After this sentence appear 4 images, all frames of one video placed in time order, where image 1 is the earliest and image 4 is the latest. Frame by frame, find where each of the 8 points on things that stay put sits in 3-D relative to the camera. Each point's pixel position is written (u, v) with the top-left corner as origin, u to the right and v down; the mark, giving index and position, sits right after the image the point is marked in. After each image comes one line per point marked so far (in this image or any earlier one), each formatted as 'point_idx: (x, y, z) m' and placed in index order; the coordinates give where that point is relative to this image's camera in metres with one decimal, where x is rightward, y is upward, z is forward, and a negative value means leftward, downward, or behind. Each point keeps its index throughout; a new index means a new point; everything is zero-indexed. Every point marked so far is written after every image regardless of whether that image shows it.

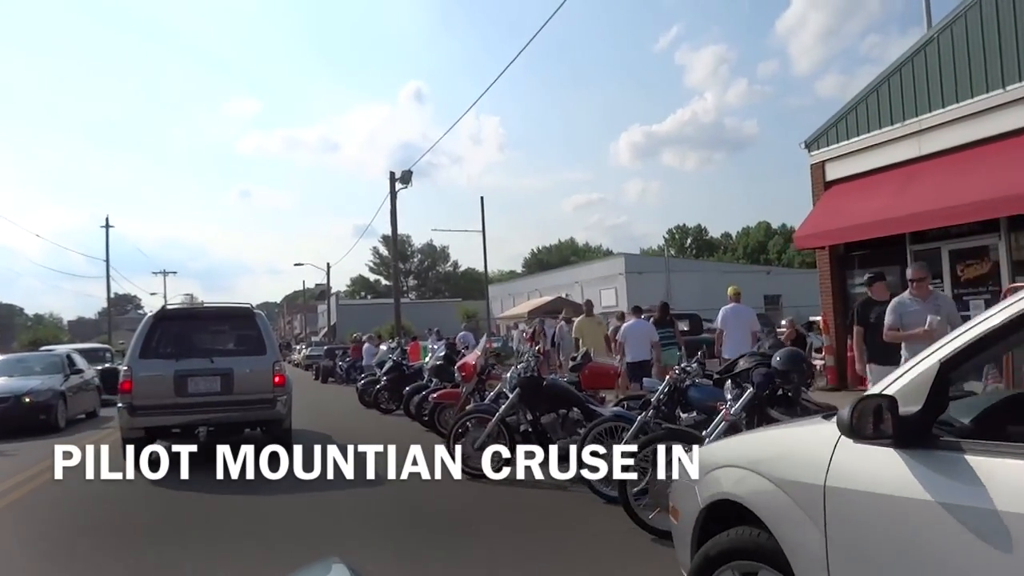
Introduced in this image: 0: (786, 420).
0: (+1.6, -0.8, +5.2) m
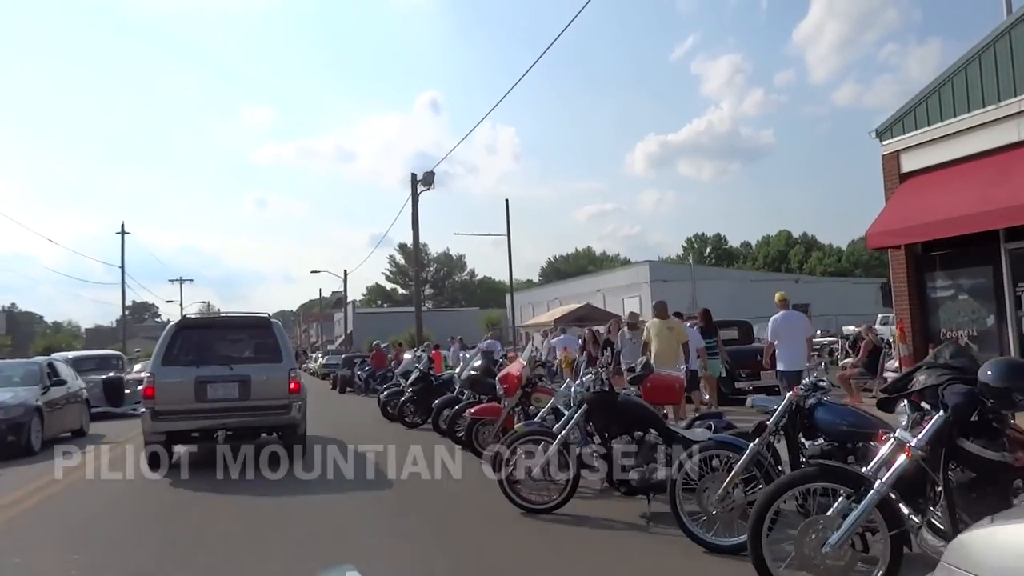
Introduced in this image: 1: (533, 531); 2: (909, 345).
0: (+2.0, -0.7, +3.8) m
1: (+0.2, -1.8, +6.5) m
2: (+5.9, -0.8, +13.2) m
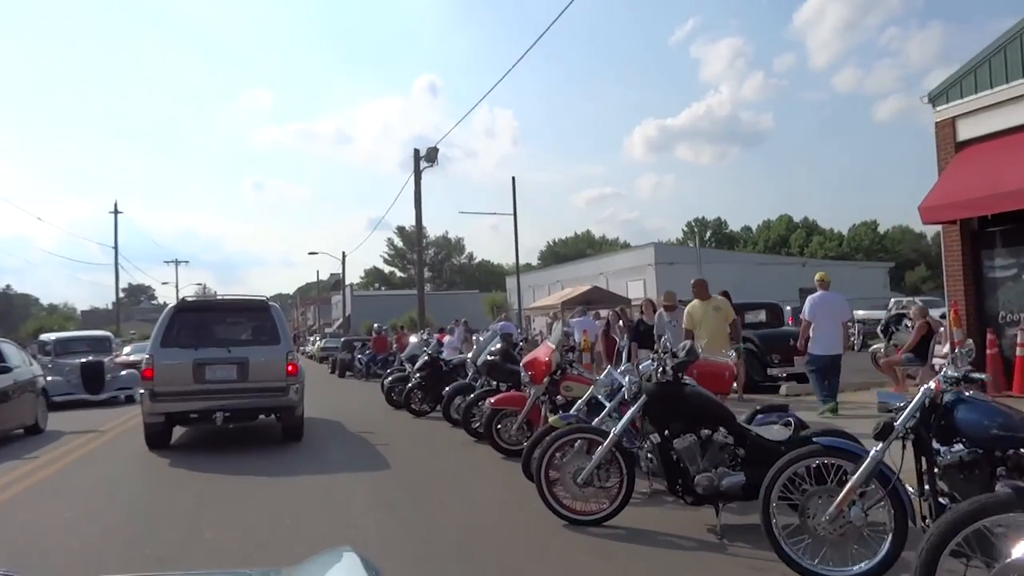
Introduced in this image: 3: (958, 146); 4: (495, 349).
0: (+2.3, -0.6, +2.7) m
1: (+0.4, -1.6, +5.4) m
2: (+6.1, -0.6, +12.1) m
3: (+6.4, +2.0, +12.8) m
4: (-0.2, -0.7, +10.4) m
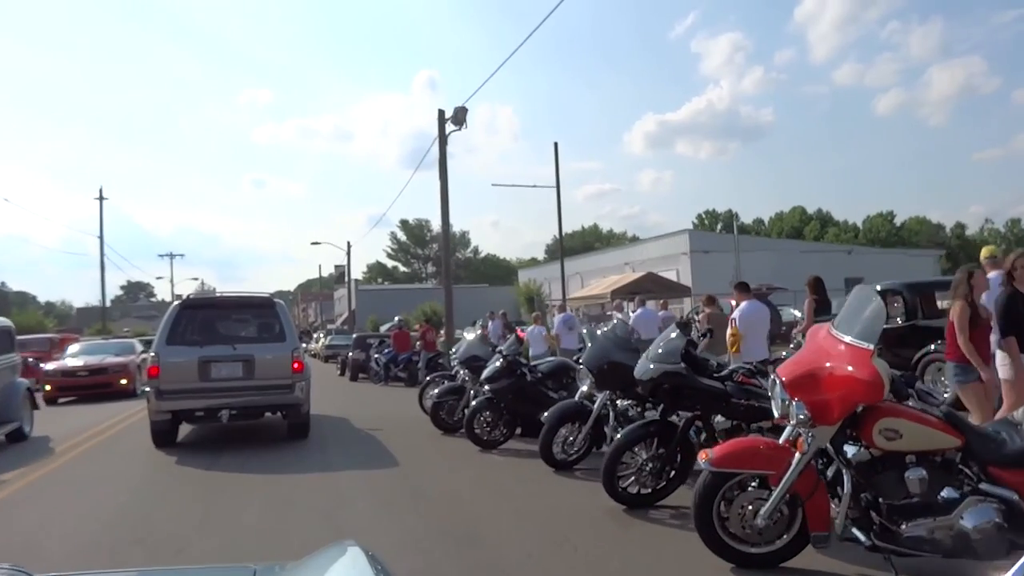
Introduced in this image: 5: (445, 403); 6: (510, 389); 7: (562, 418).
0: (+3.5, -0.3, -1.9) m
1: (+1.6, -1.3, +0.8) m
2: (+7.3, -0.2, +7.5) m
3: (+7.5, +2.4, +8.2) m
4: (+1.0, -0.4, +5.8) m
5: (-0.8, -1.5, +11.2) m
6: (-0.1, -1.0, +9.5) m
7: (+0.5, -1.1, +7.6) m
